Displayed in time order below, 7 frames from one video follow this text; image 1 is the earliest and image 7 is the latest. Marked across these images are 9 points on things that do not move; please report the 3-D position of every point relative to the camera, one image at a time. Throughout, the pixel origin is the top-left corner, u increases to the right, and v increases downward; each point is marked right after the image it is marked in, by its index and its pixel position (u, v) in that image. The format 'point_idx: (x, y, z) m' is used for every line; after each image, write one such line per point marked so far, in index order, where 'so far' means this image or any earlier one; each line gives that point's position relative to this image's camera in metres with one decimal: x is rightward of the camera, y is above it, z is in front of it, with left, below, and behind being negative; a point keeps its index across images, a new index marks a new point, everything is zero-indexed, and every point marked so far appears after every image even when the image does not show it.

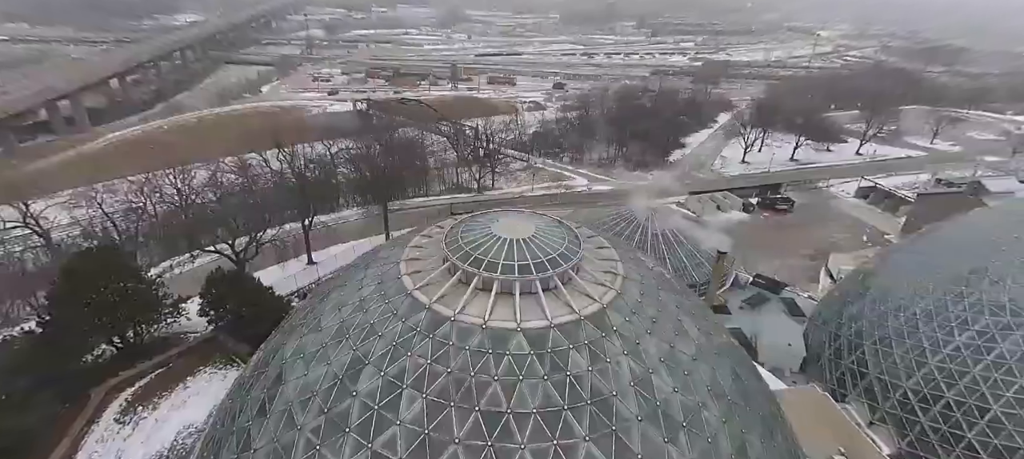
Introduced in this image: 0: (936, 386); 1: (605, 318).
0: (+16.8, -6.3, +17.2) m
1: (+2.1, -2.0, +10.0) m
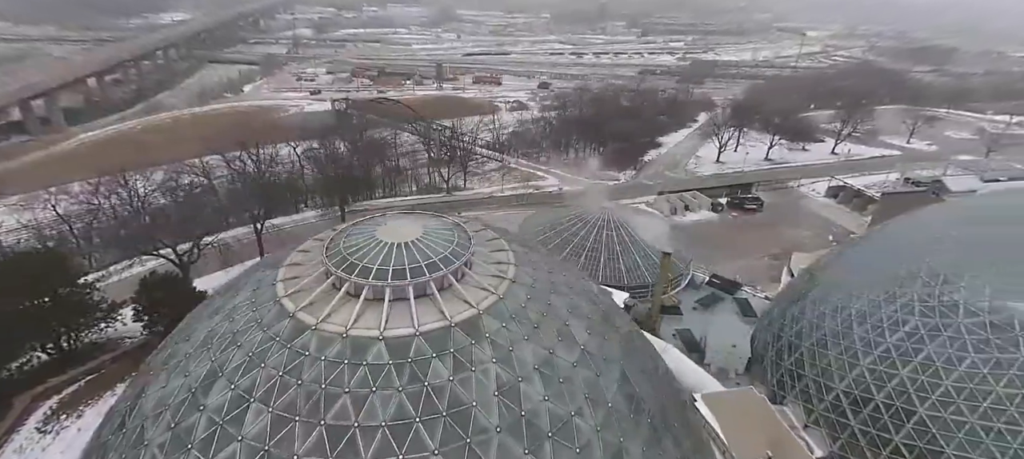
0: (+13.9, -6.3, +17.0) m
1: (-0.7, -2.1, +9.6) m
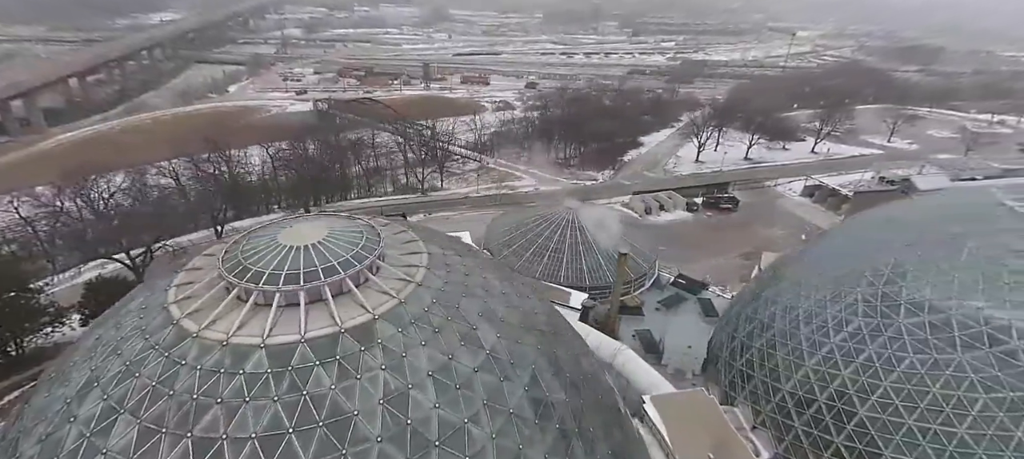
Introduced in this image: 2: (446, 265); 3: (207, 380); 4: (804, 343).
0: (+11.5, -6.3, +16.9) m
1: (-3.0, -2.2, +9.3) m
2: (-1.8, -1.0, +11.9) m
3: (-5.8, -2.9, +8.3) m
4: (+12.0, -4.7, +17.9) m
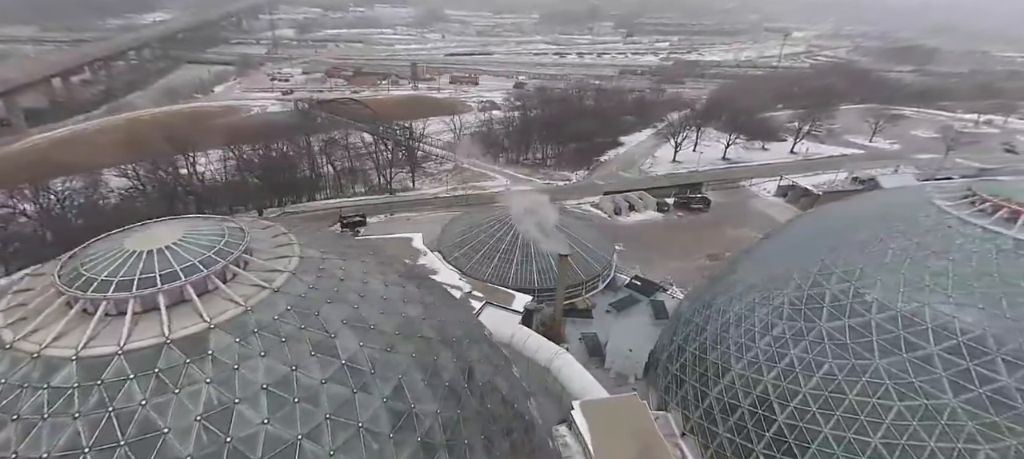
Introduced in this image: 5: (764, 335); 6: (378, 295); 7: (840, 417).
0: (+8.4, -6.3, +16.4) m
1: (-6.2, -2.2, +8.8) m
2: (-5.0, -1.0, +11.3) m
3: (-9.0, -3.0, +7.7) m
4: (+8.8, -4.8, +17.4) m
5: (+9.7, -4.1, +16.8) m
6: (-3.6, -1.8, +11.7) m
7: (+10.4, -6.0, +13.8) m
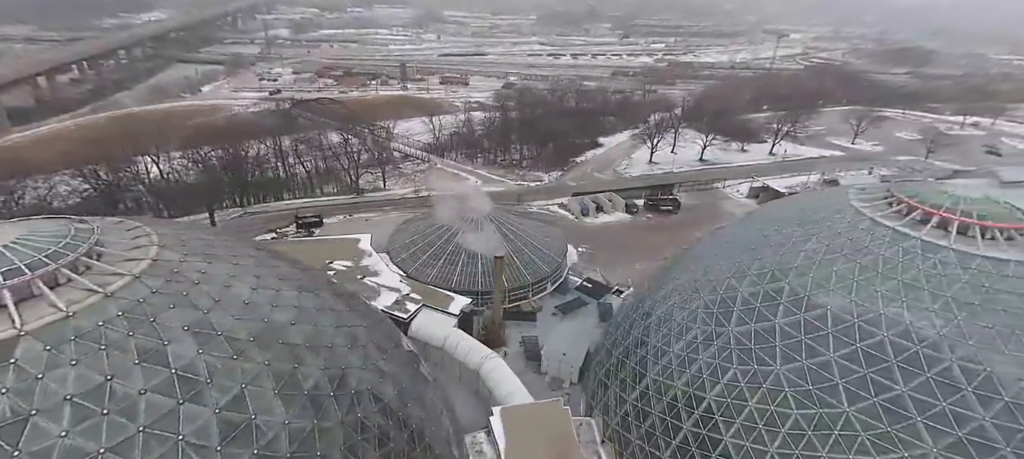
0: (+5.0, -6.4, +15.9) m
1: (-9.5, -2.3, +8.3) m
2: (-8.4, -1.1, +10.9) m
3: (-12.4, -3.0, +7.2) m
4: (+5.4, -4.9, +17.0) m
5: (+6.4, -4.2, +16.3) m
6: (-7.0, -1.8, +11.2) m
7: (+7.0, -6.1, +13.3) m
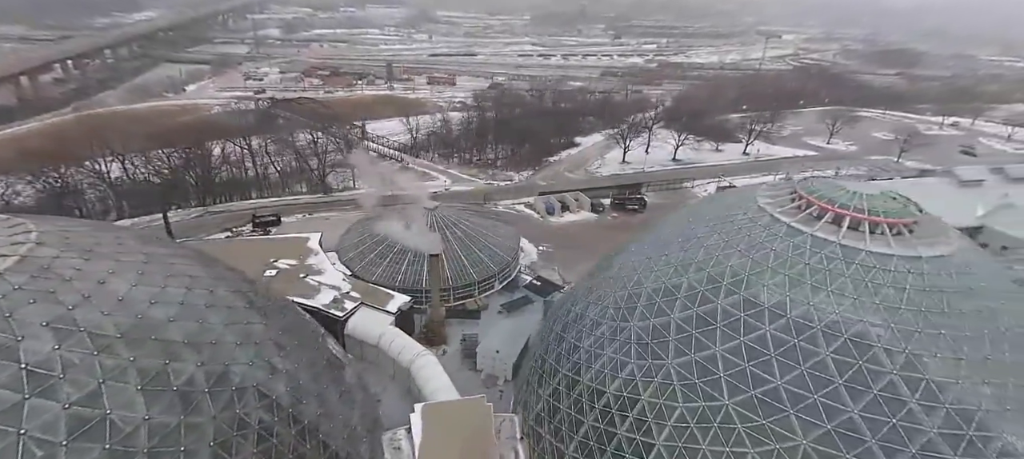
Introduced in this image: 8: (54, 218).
0: (+1.7, -6.3, +16.0) m
1: (-12.7, -2.2, +8.3) m
2: (-11.6, -1.0, +10.9) m
3: (-15.5, -2.9, +7.2) m
4: (+2.2, -4.8, +17.1) m
5: (+3.1, -4.0, +16.5) m
6: (-10.2, -1.8, +11.3) m
7: (+3.8, -5.9, +13.5) m
8: (-15.1, +0.4, +14.2) m
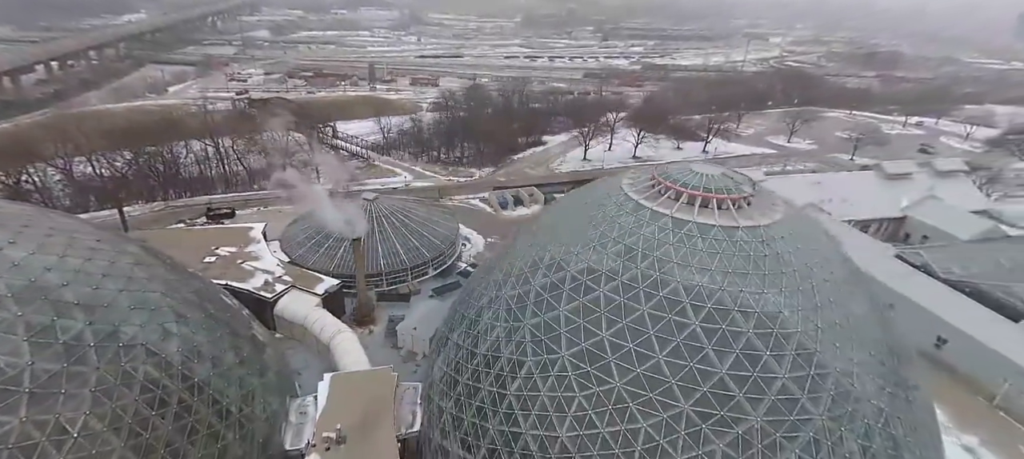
0: (-2.7, -5.5, +17.6) m
1: (-17.0, -1.4, +9.7) m
2: (-15.9, -0.2, +12.3) m
3: (-19.8, -2.1, +8.6) m
4: (-2.3, -4.0, +18.7) m
5: (-1.3, -3.2, +18.1) m
6: (-14.6, -1.0, +12.7) m
7: (-0.6, -5.1, +15.1) m
8: (-19.5, +1.1, +15.6) m
